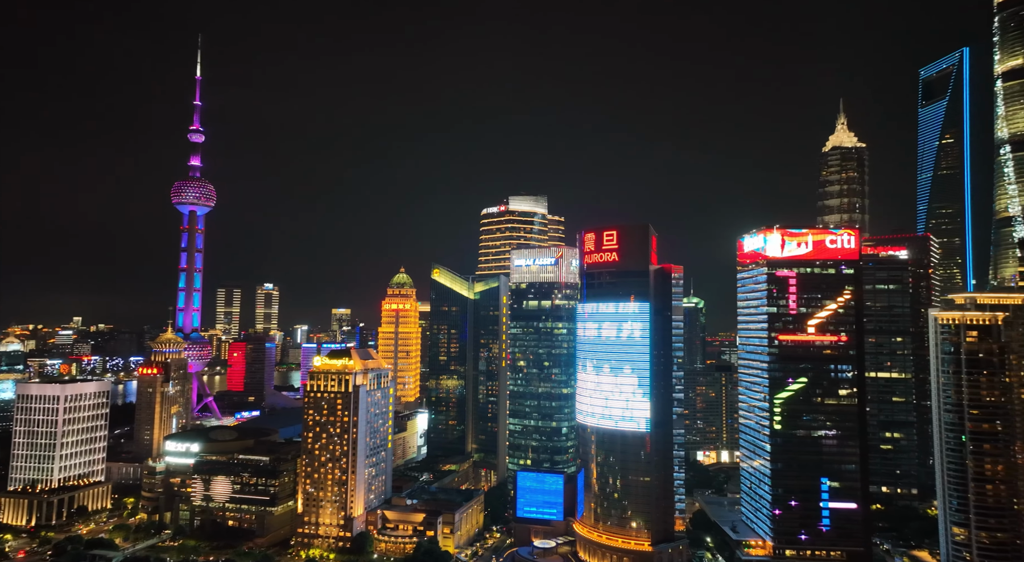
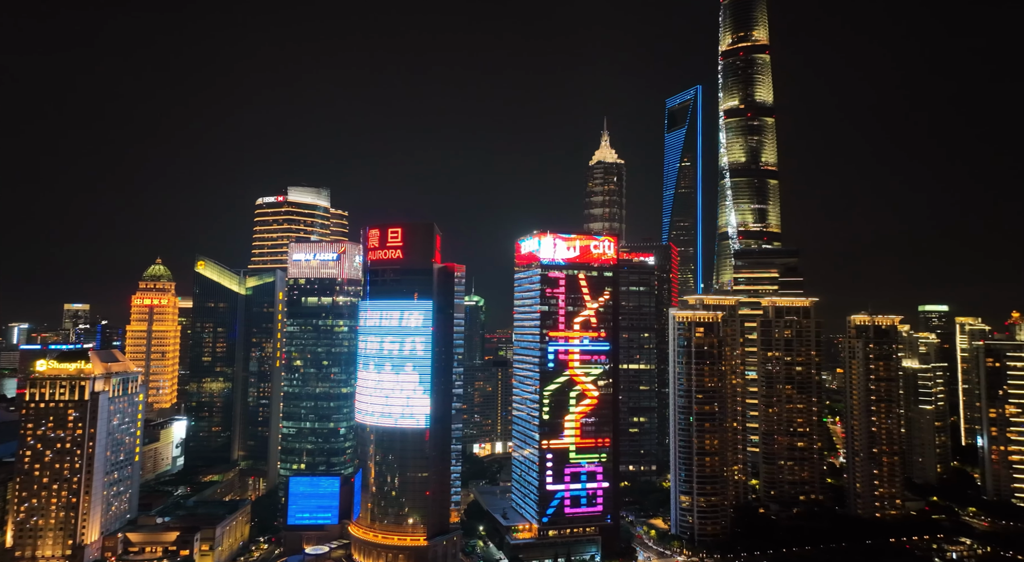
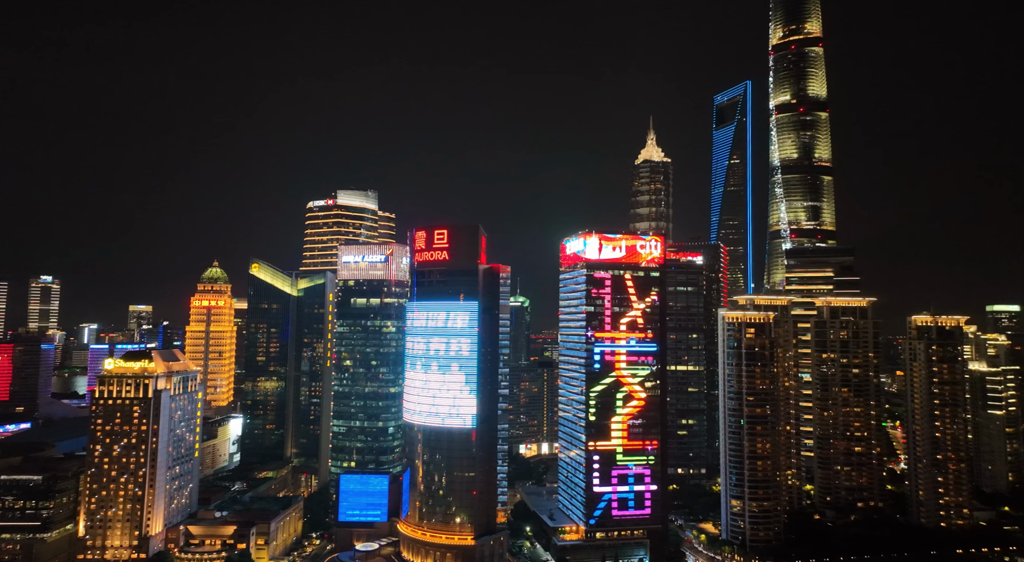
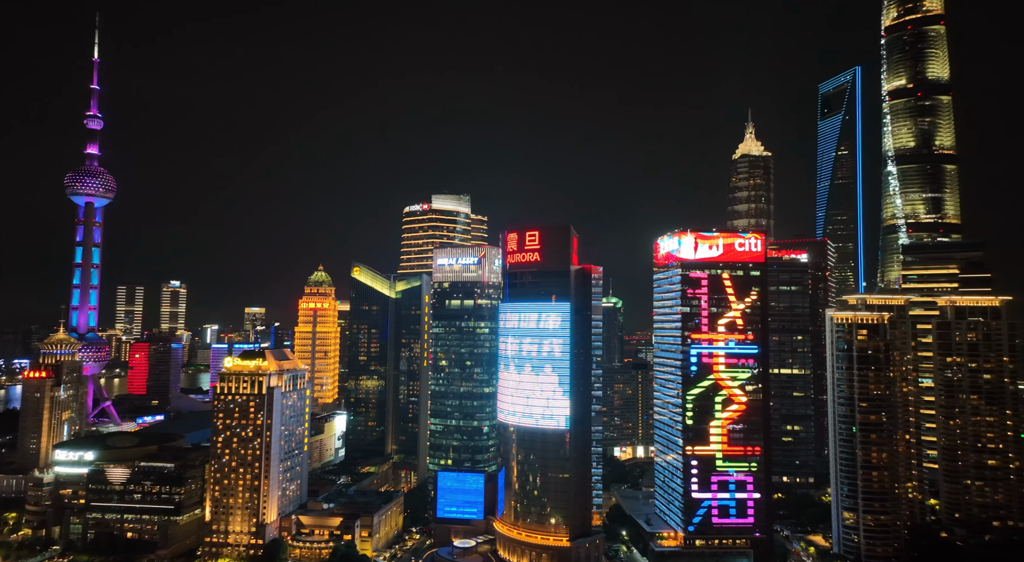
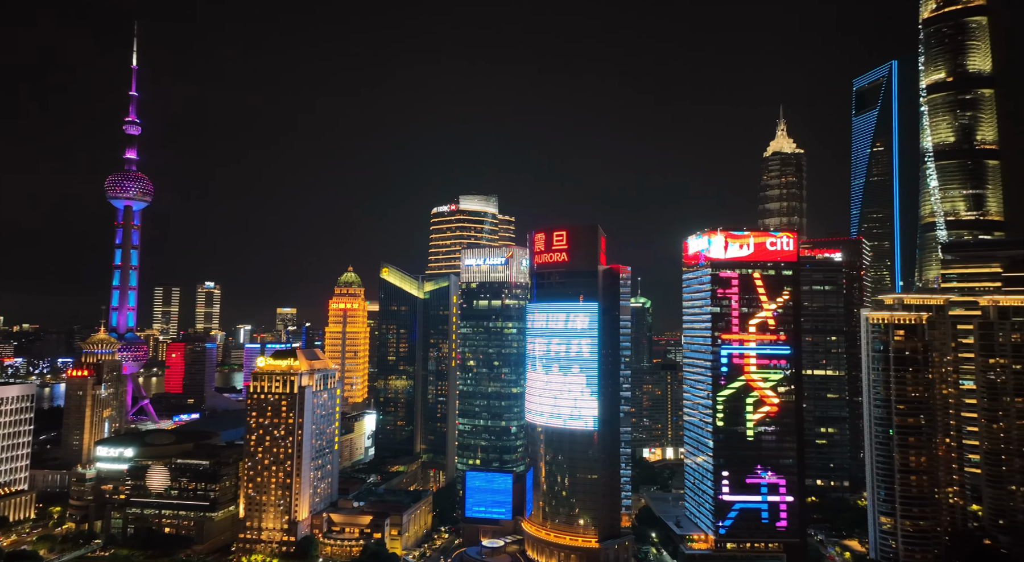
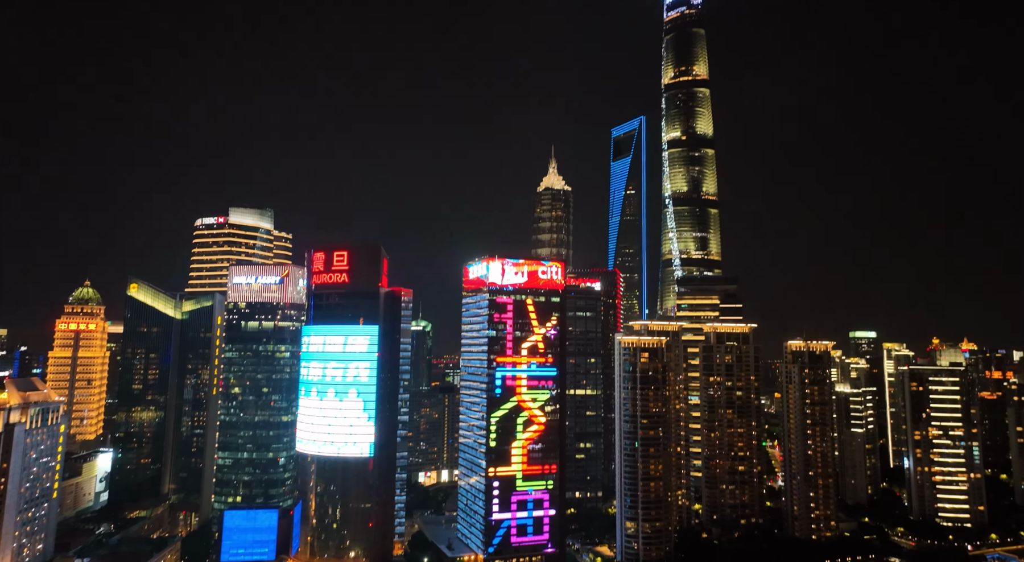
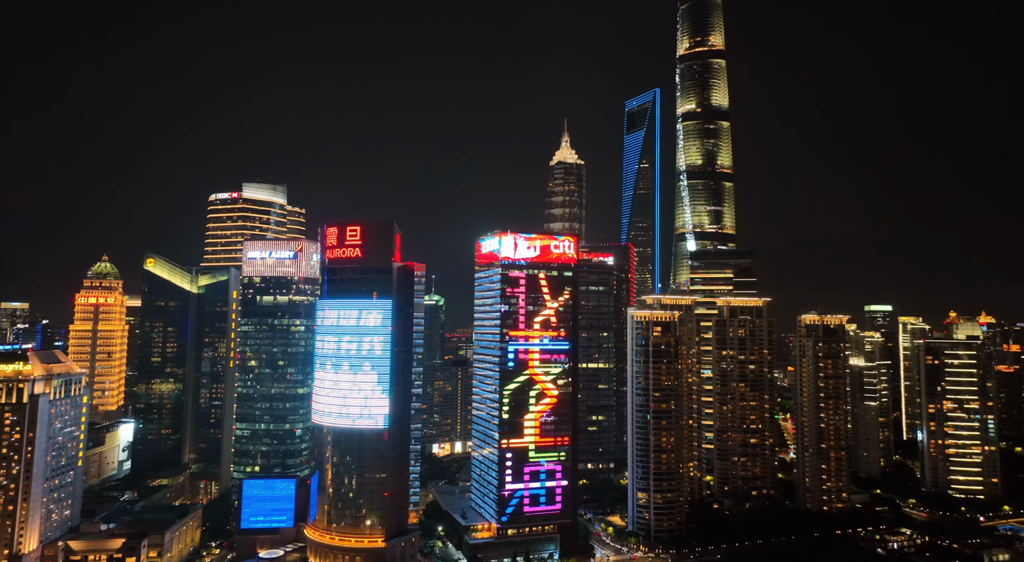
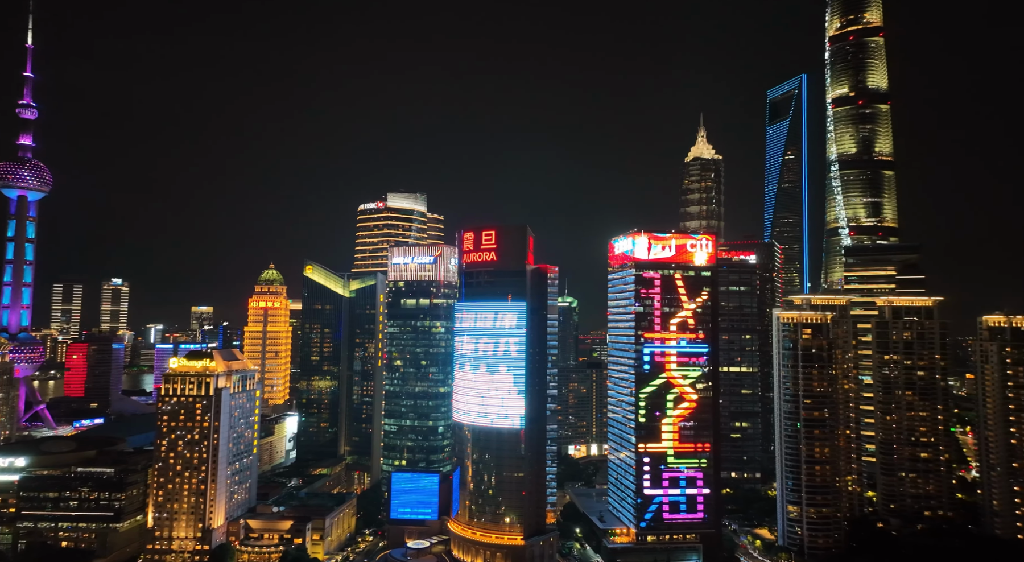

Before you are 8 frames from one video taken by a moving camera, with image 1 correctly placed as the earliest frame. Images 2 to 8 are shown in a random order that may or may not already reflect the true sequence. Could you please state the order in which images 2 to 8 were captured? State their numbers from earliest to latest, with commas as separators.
5, 4, 8, 3, 2, 7, 6
